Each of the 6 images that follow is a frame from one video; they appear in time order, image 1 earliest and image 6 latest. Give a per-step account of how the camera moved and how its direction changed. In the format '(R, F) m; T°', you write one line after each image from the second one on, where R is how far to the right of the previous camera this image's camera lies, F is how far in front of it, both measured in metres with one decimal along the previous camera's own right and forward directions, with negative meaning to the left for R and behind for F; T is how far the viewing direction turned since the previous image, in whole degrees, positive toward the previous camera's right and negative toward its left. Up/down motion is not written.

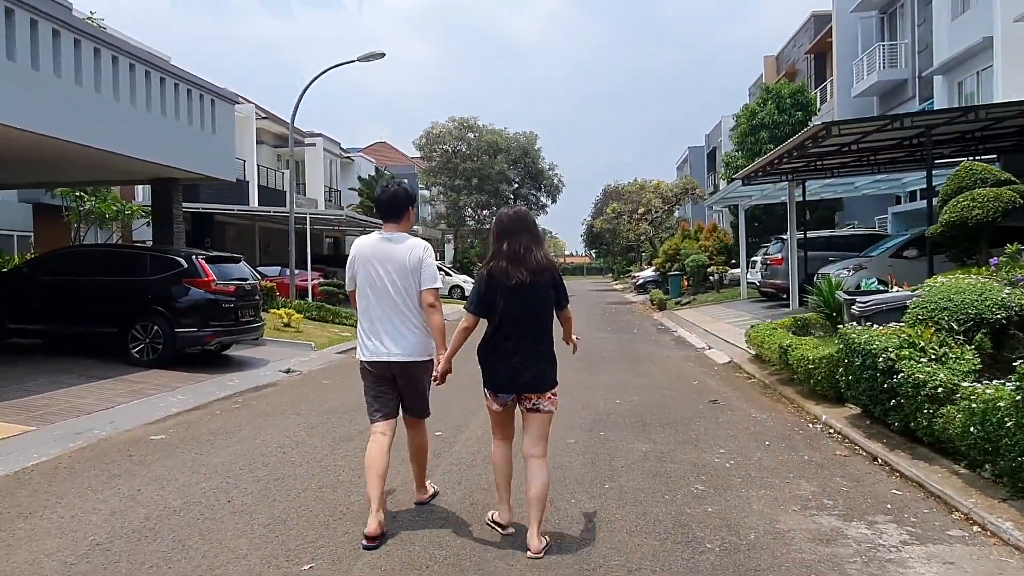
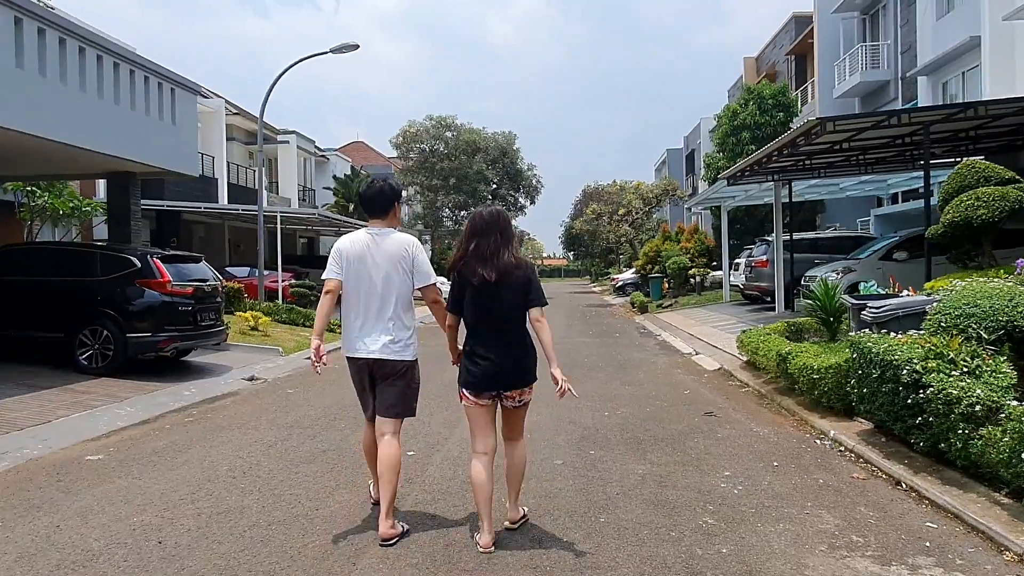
(0.0, +0.7) m; +2°
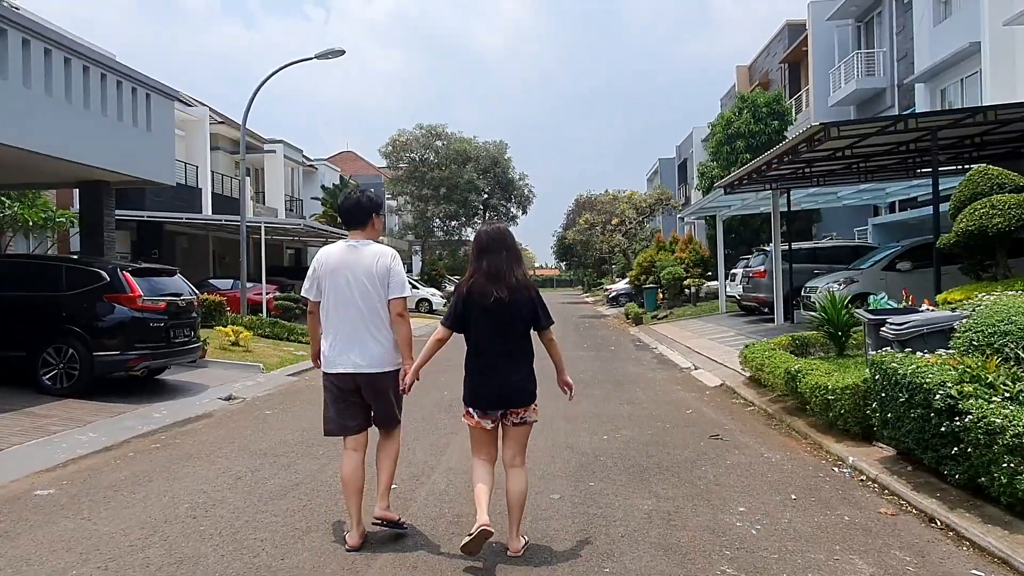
(0.0, +0.5) m; +1°
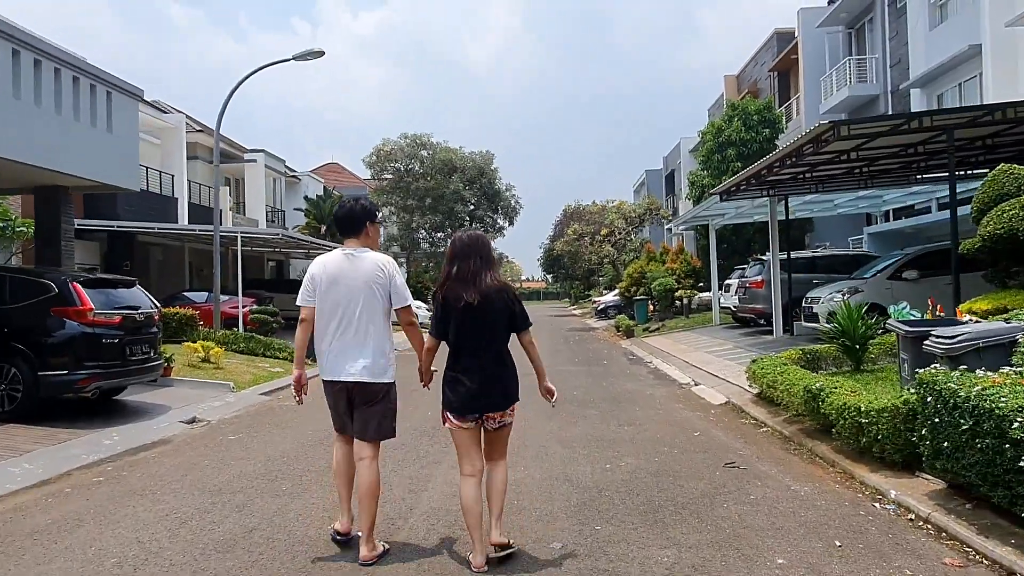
(0.0, +0.8) m; +1°
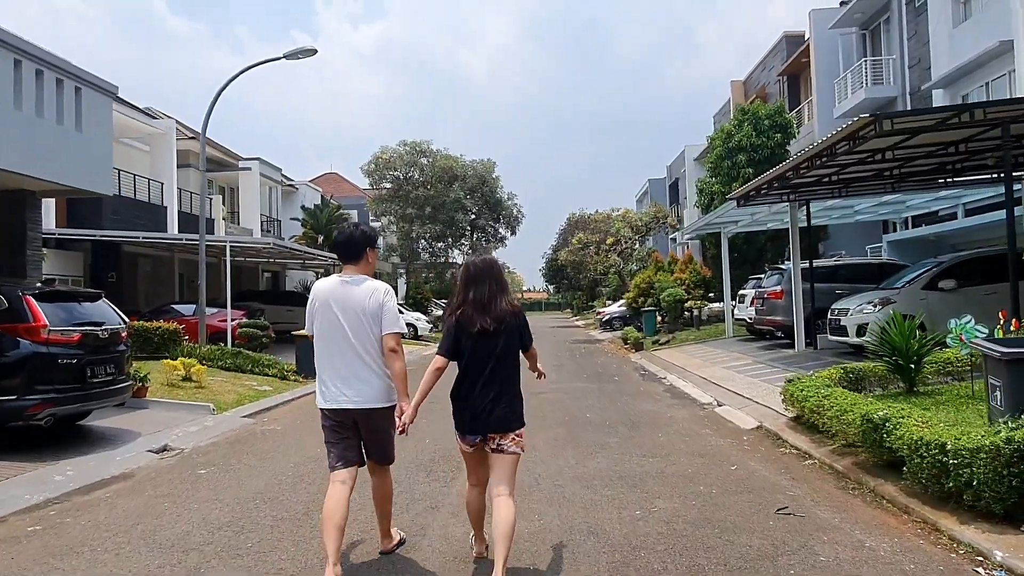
(-0.1, +1.0) m; 0°
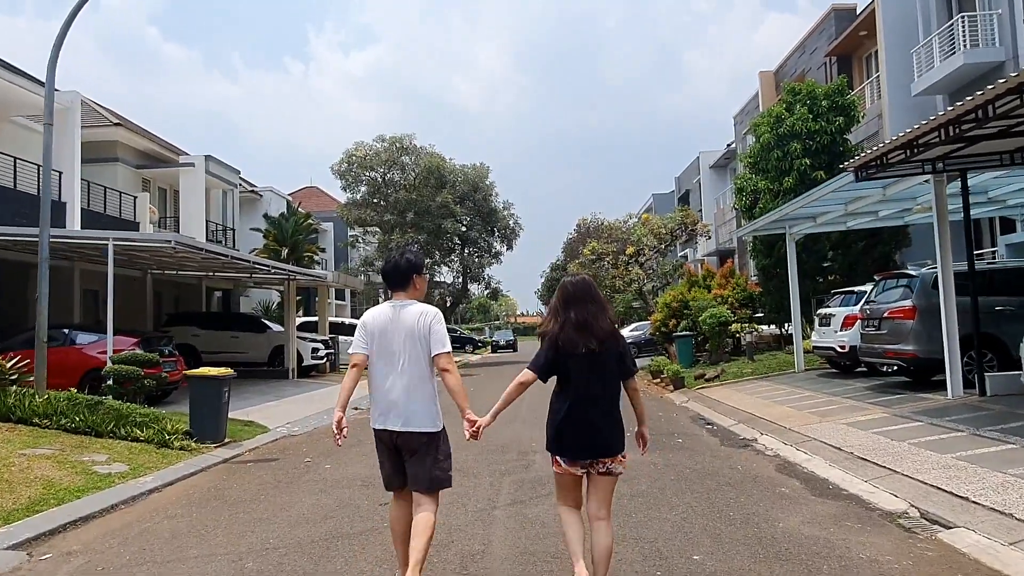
(-0.2, +5.4) m; +1°
